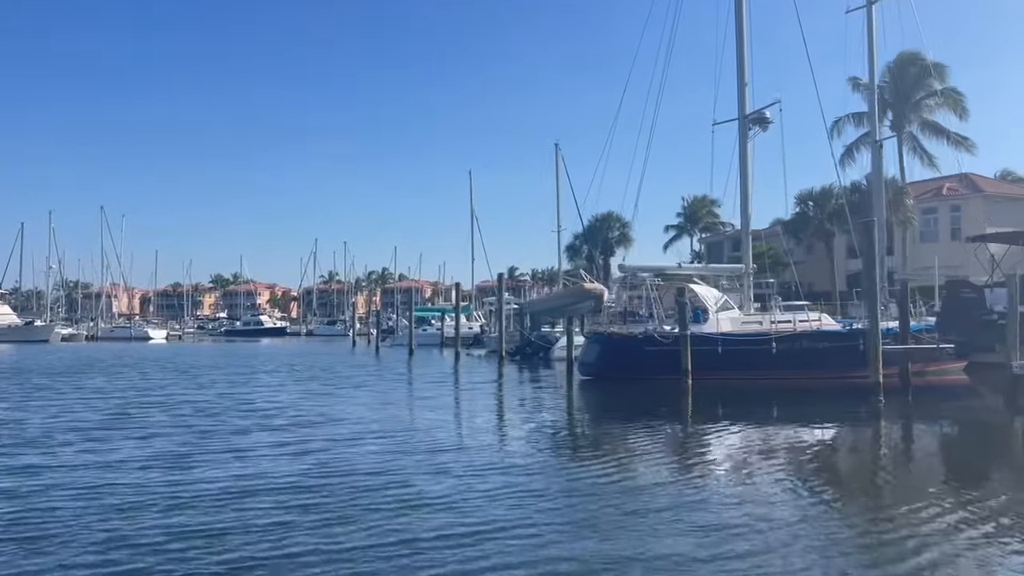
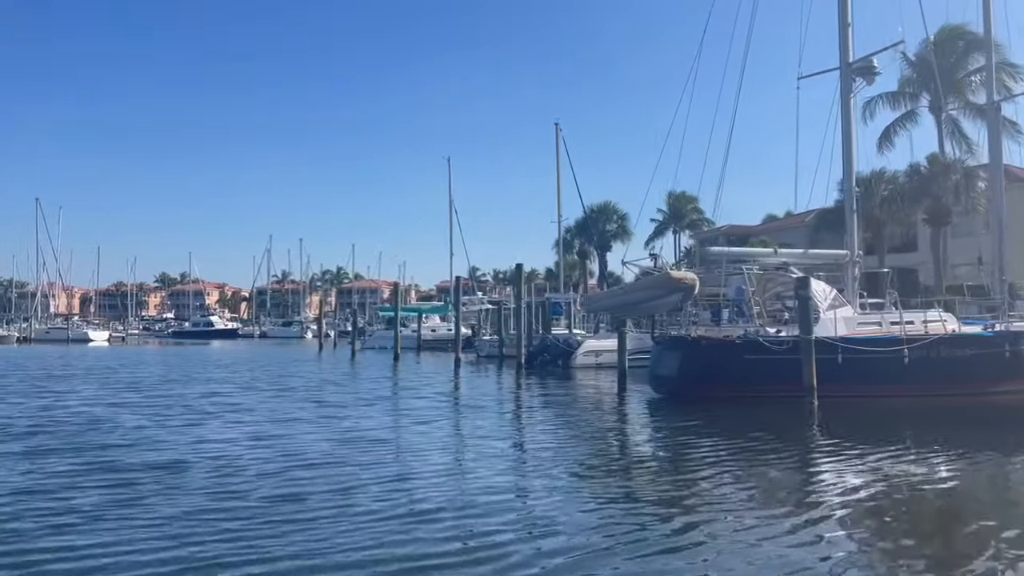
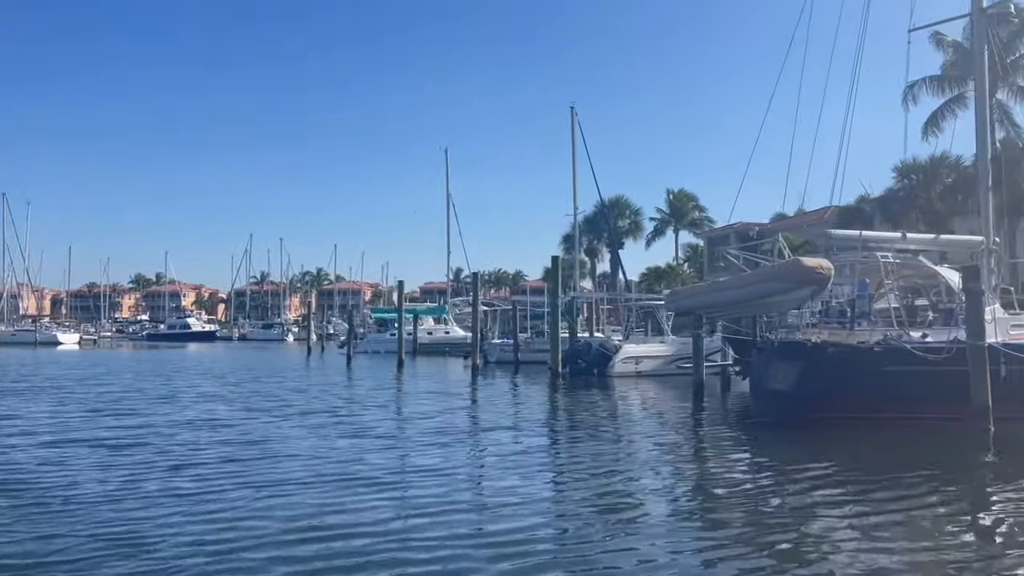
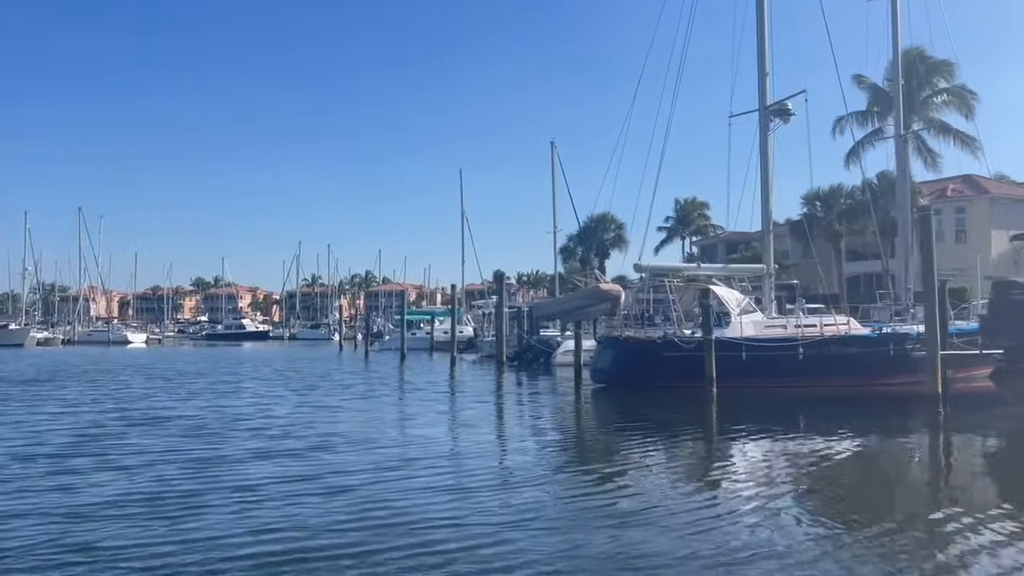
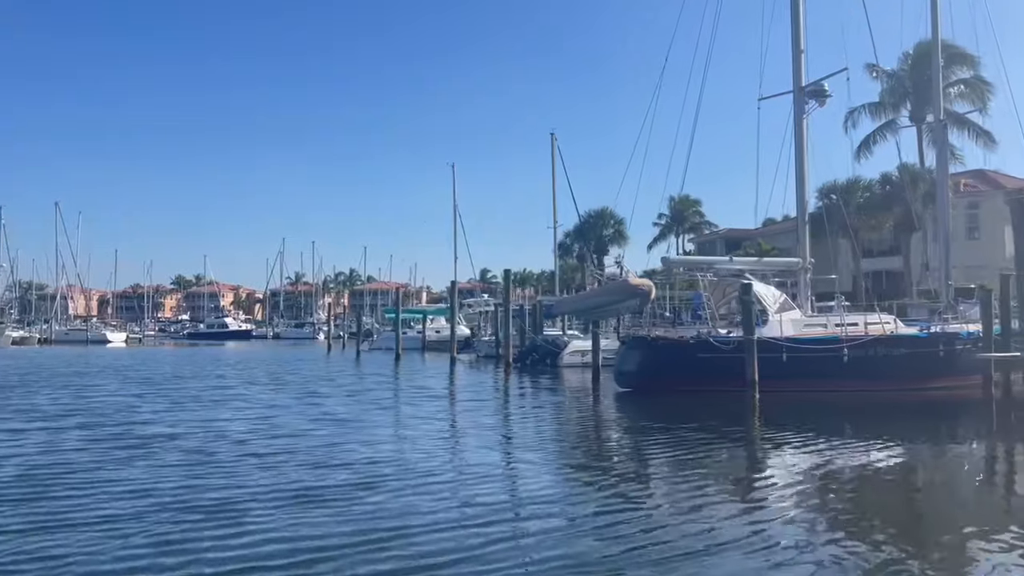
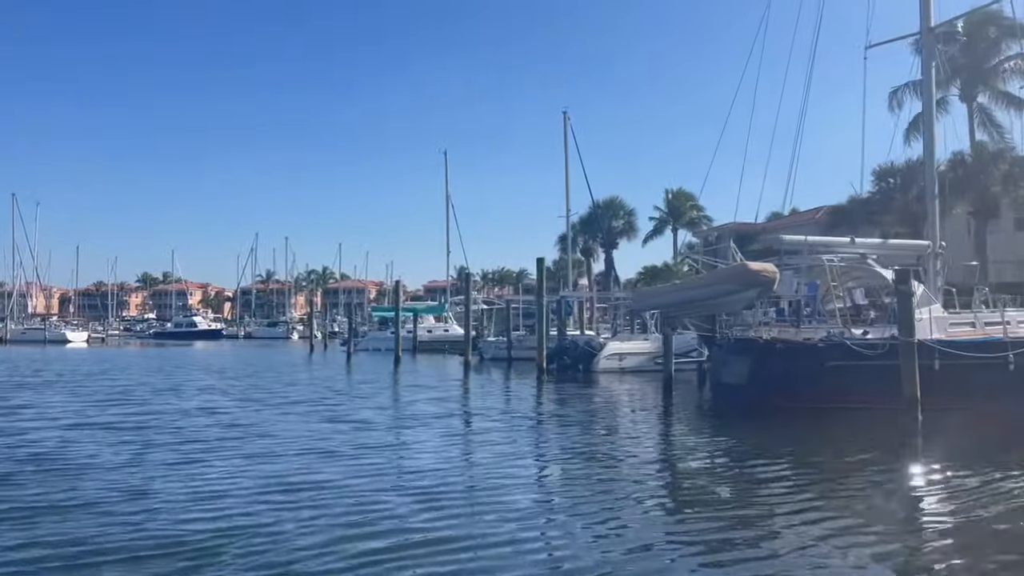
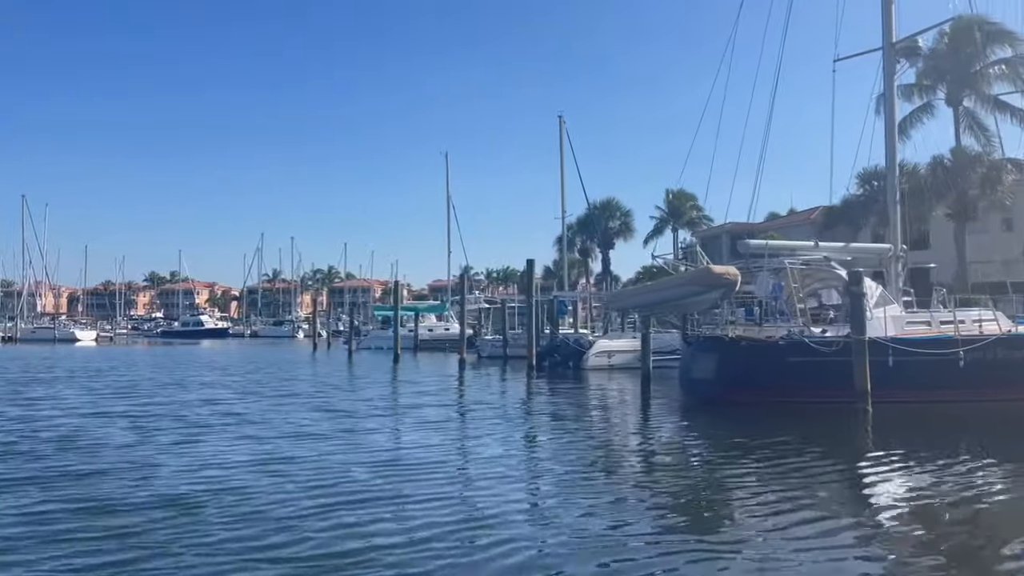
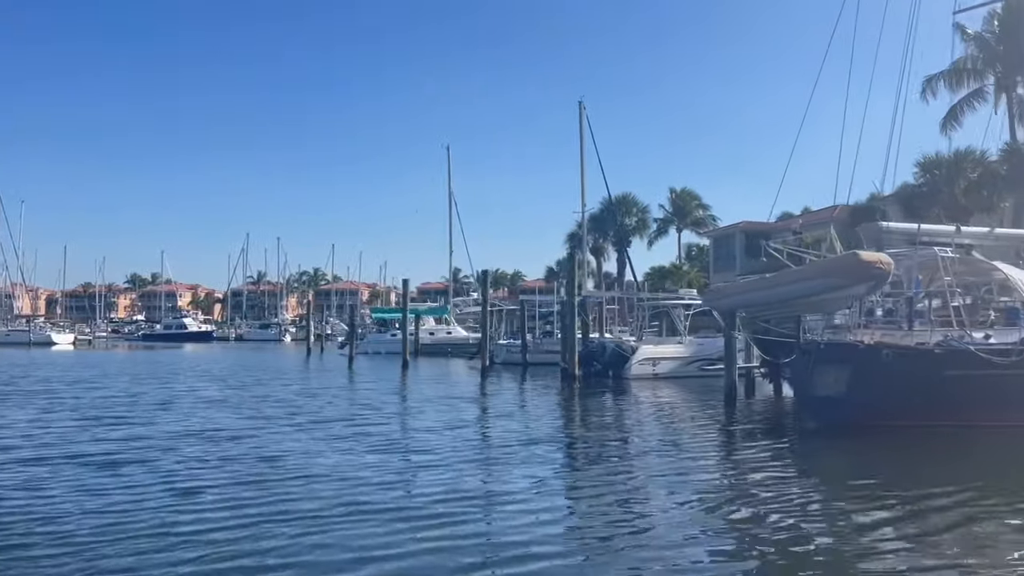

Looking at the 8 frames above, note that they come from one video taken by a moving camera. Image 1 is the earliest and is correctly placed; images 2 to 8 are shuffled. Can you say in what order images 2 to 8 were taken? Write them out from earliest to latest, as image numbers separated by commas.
4, 5, 2, 7, 6, 3, 8
